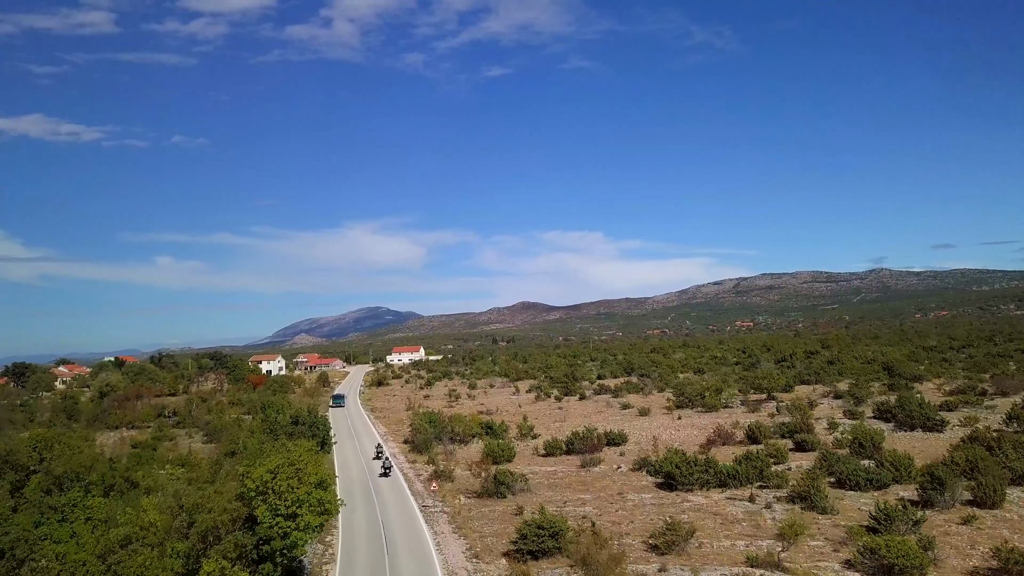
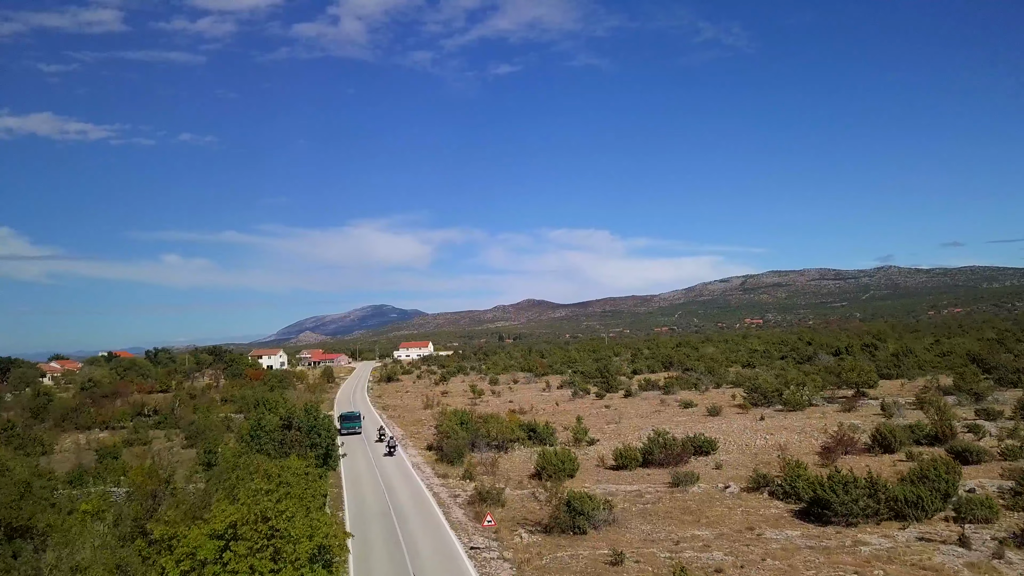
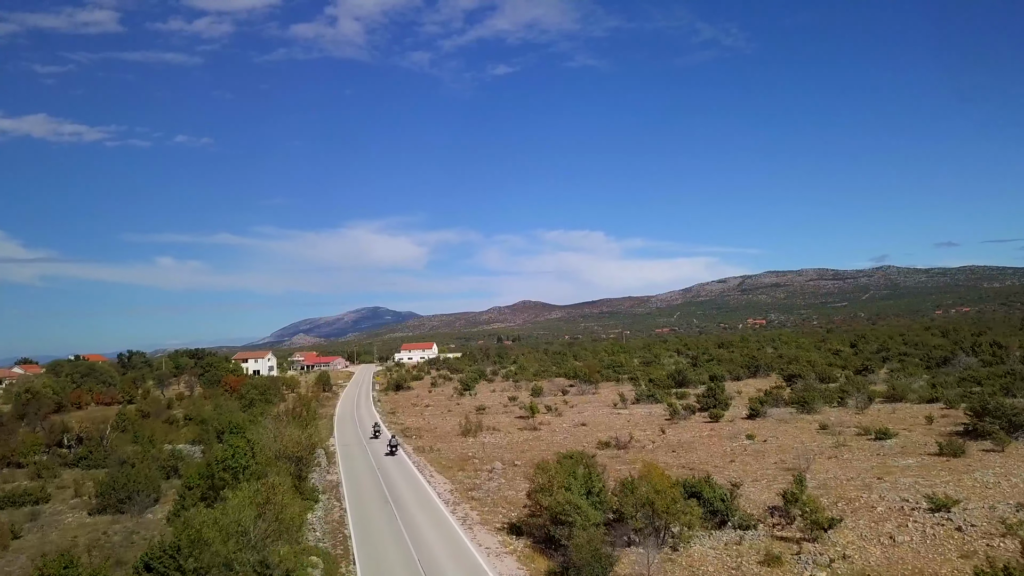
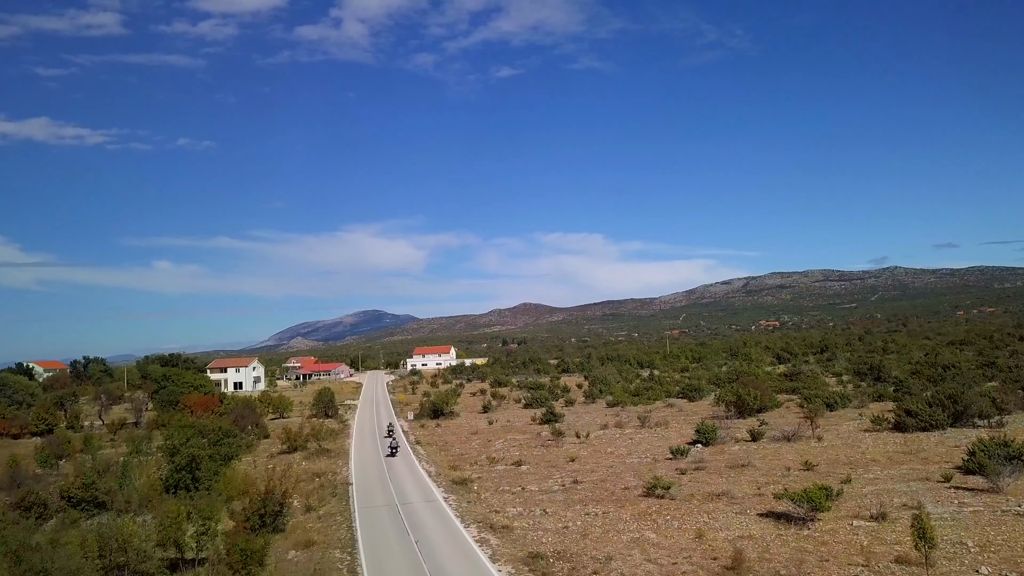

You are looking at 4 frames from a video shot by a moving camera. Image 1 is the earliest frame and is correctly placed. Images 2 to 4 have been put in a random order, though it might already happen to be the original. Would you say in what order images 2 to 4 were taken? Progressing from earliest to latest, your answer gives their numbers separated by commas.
2, 3, 4
